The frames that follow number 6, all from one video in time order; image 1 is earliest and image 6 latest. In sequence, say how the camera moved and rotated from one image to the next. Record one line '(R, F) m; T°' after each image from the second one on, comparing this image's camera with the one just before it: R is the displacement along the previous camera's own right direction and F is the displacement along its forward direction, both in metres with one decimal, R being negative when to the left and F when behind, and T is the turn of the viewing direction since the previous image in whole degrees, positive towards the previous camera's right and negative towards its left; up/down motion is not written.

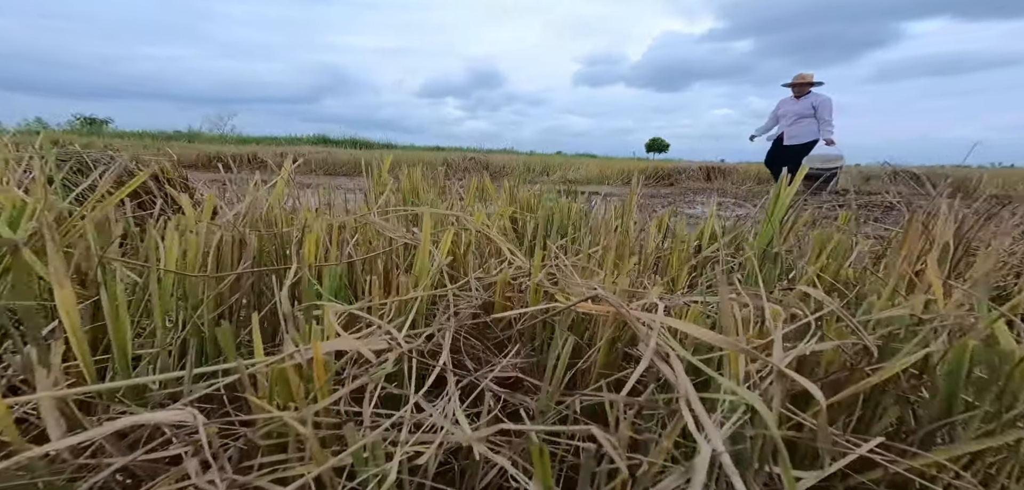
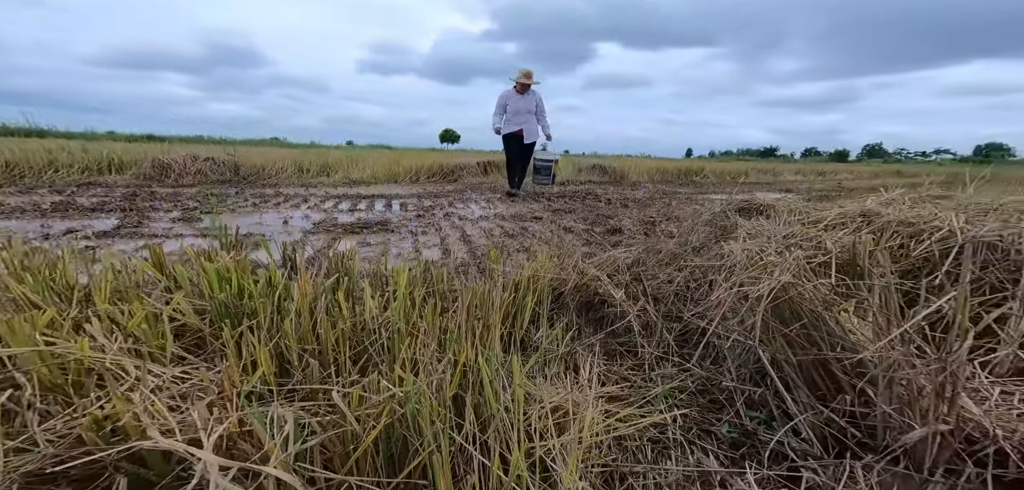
(+0.2, -0.2) m; +30°
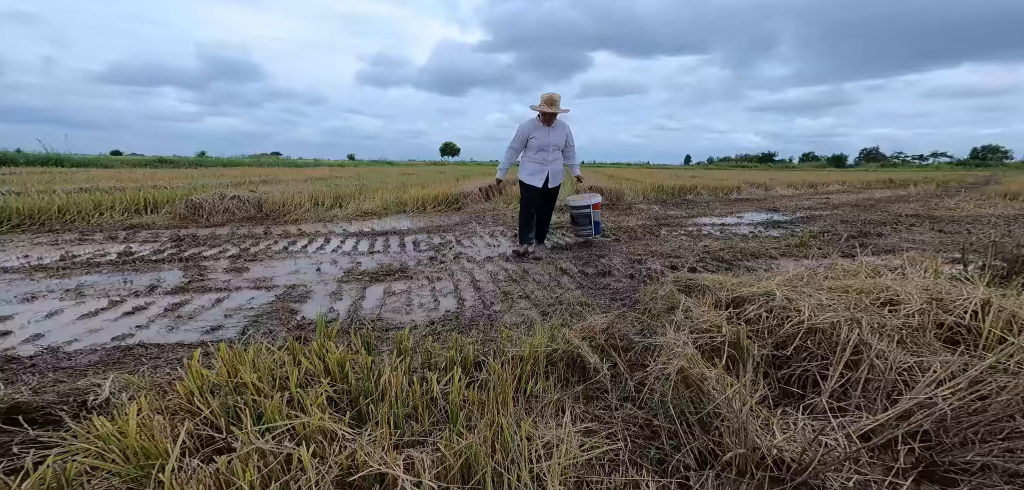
(0.0, -0.6) m; 0°
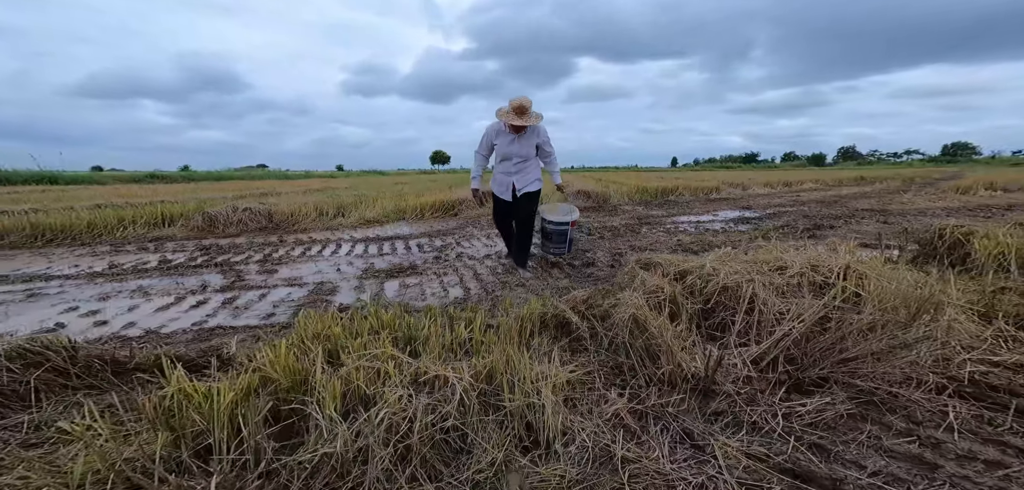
(-0.1, -0.7) m; +1°
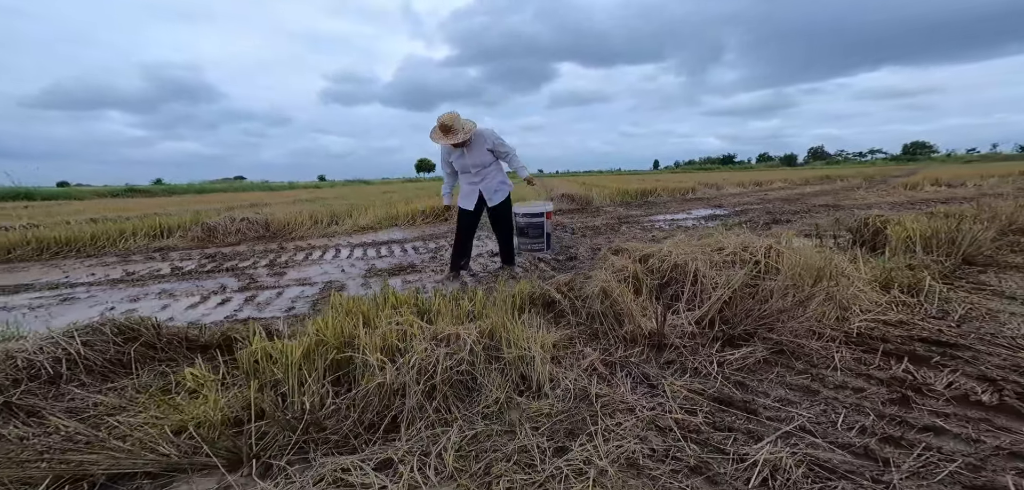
(-0.1, -0.6) m; +2°
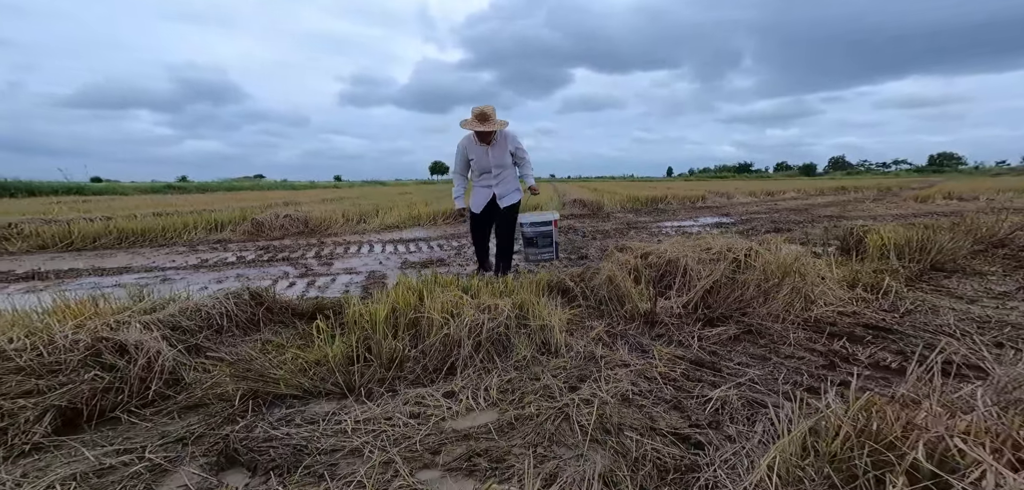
(-0.1, -0.8) m; -2°
